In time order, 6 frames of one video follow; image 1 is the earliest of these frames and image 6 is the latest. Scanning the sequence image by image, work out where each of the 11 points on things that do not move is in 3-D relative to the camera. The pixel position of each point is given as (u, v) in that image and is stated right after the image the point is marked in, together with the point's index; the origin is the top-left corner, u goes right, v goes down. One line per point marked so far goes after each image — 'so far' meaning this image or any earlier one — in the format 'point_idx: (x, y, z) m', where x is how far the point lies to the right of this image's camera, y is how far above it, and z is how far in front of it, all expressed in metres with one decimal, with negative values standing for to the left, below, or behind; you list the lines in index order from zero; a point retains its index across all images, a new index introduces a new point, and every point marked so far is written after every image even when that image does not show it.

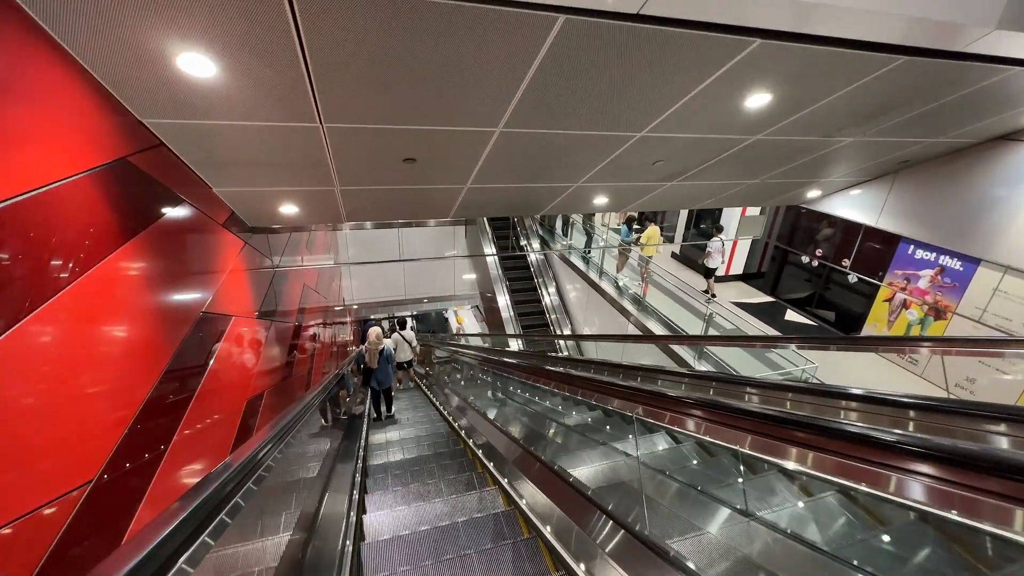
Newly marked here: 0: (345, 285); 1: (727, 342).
0: (-3.0, +0.1, +7.9) m
1: (+1.5, -0.4, +3.1) m
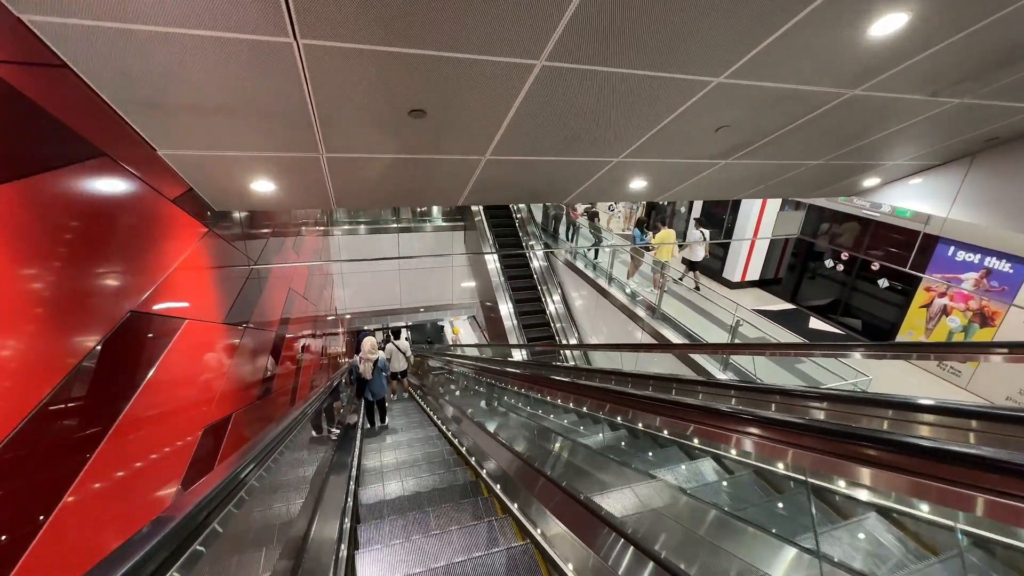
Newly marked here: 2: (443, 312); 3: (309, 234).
0: (-3.0, -0.1, +7.6) m
1: (+1.6, -0.4, +2.8) m
2: (-1.3, -0.4, +8.6) m
3: (-2.9, +0.8, +6.2) m
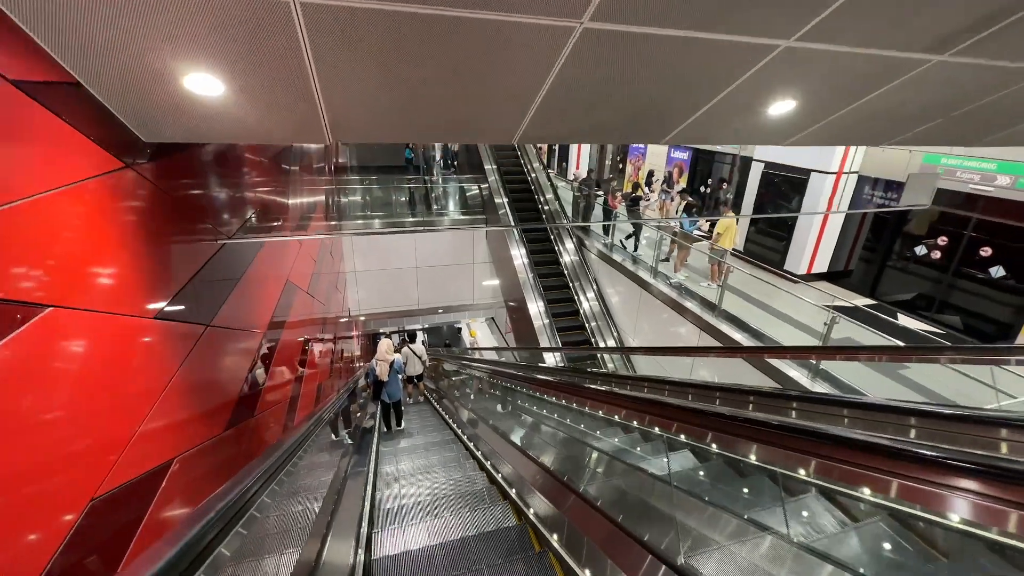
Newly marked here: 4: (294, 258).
0: (-2.7, -0.1, +7.3) m
1: (+1.8, -0.3, +2.3) m
2: (-0.9, -0.4, +8.2) m
3: (-2.6, +0.8, +5.8) m
4: (-2.5, +0.4, +5.2) m
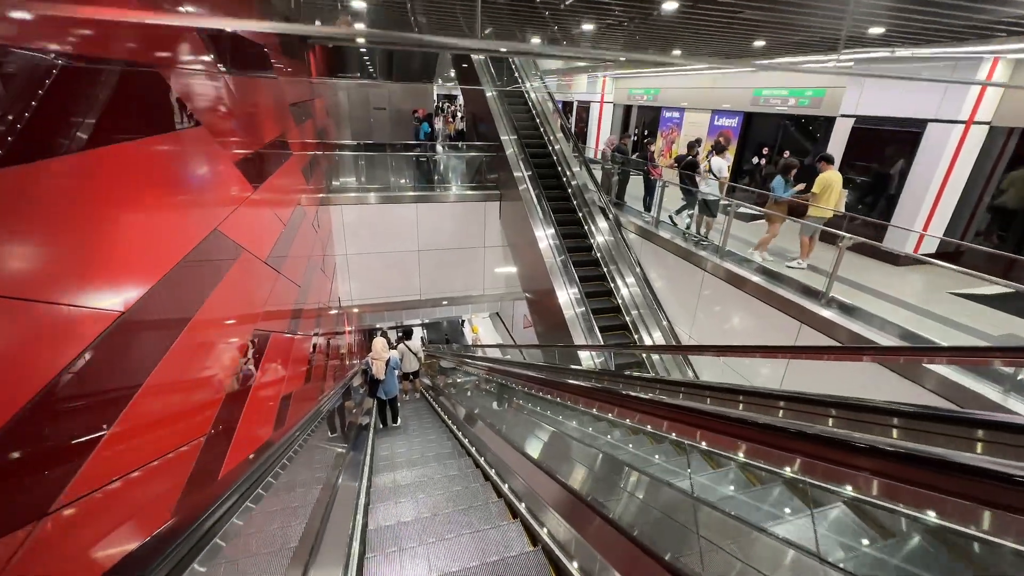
0: (-2.5, +0.1, +6.5) m
1: (+2.0, -0.3, +1.6) m
2: (-0.8, -0.3, +7.5) m
3: (-2.4, +1.0, +5.1) m
4: (-2.4, +0.6, +4.4) m
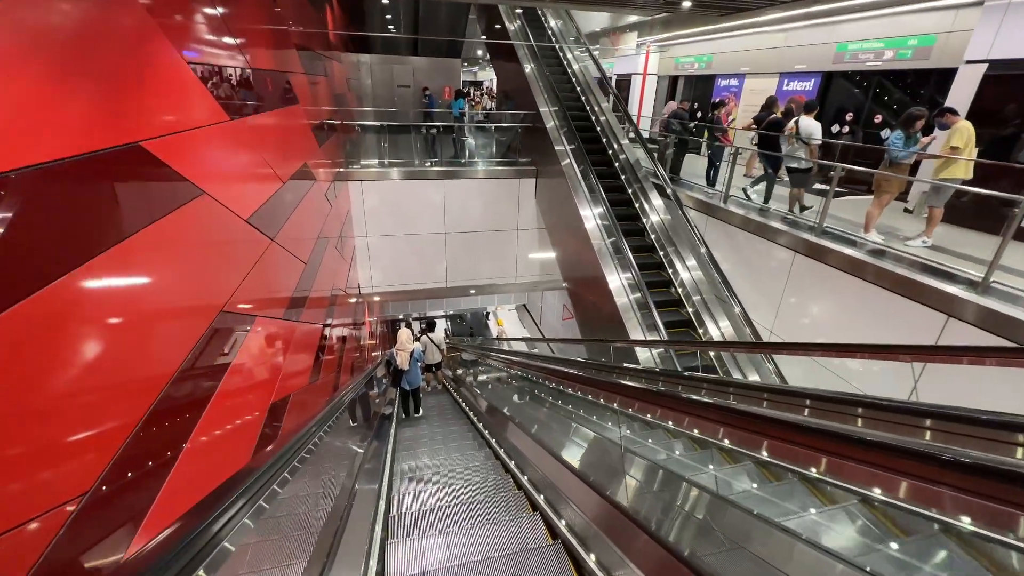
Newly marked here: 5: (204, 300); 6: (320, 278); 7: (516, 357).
0: (-2.1, +0.2, +6.2) m
1: (+2.2, -0.2, +1.1) m
2: (-0.3, -0.1, +7.0) m
3: (-2.1, +1.1, +4.7) m
4: (-2.0, +0.7, +4.1) m
5: (-1.8, -0.1, +2.6) m
6: (-2.0, +0.1, +4.5) m
7: (+0.2, -0.9, +4.8) m
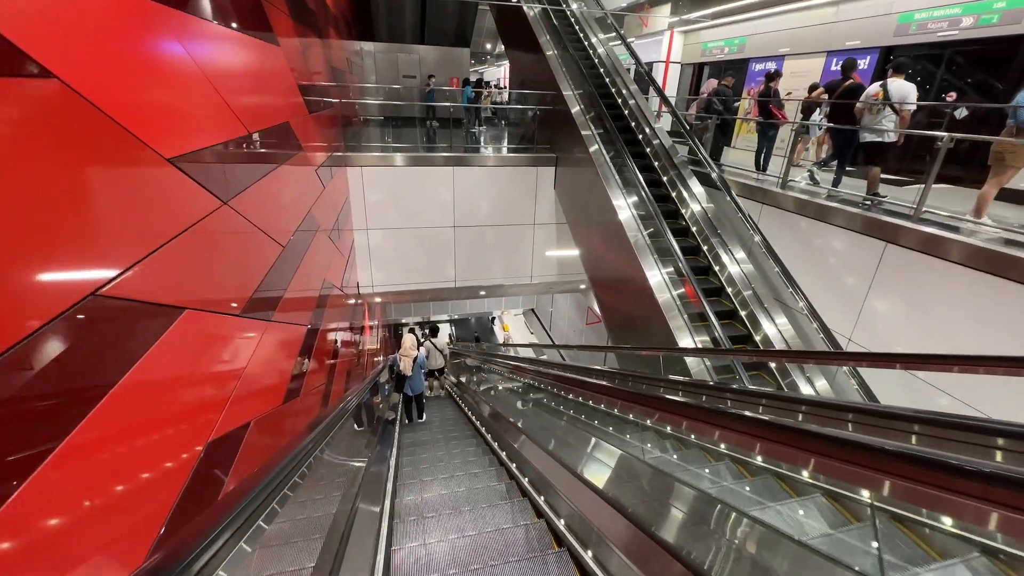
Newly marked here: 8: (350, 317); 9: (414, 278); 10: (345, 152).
0: (-1.9, +0.2, +5.8) m
1: (+2.3, -0.2, +0.6) m
2: (-0.1, -0.1, +6.6) m
3: (-1.9, +1.1, +4.3) m
4: (-1.9, +0.7, +3.7) m
5: (-1.7, 0.0, +2.1) m
6: (-1.9, +0.1, +4.1) m
7: (+0.3, -0.9, +4.4) m
8: (-1.9, -0.4, +5.2) m
9: (-1.4, +0.1, +6.0) m
10: (-1.9, +1.4, +5.2) m
